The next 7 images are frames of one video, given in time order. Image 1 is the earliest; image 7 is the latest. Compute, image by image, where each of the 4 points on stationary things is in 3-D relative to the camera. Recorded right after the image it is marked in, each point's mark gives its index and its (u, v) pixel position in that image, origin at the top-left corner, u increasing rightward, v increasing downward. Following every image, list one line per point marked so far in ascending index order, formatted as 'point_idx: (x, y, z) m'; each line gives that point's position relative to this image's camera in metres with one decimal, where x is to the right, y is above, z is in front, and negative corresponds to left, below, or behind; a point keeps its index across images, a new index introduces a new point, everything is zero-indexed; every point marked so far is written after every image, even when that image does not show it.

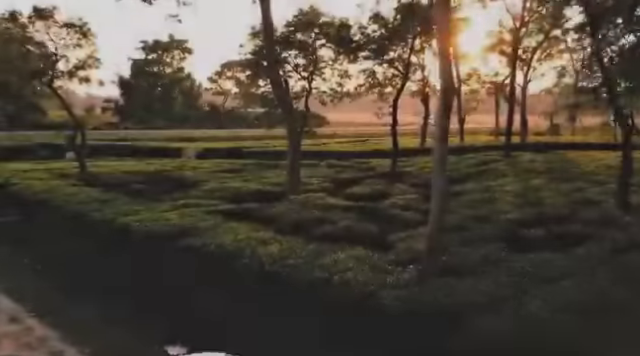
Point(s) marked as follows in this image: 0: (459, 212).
0: (+3.6, -0.9, +14.7) m
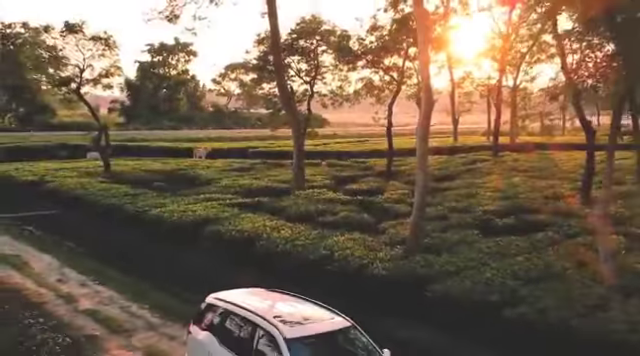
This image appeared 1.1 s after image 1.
0: (+3.7, -0.8, +17.0) m
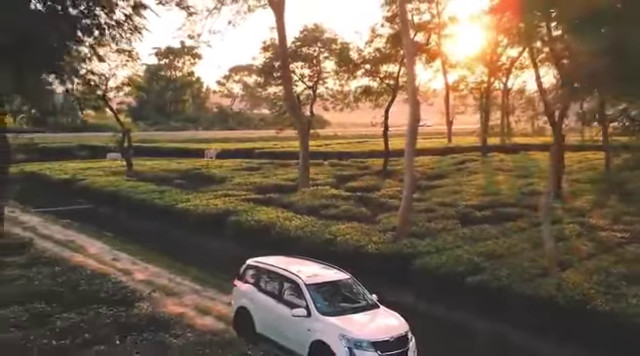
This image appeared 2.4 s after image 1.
0: (+3.8, -0.7, +19.5) m
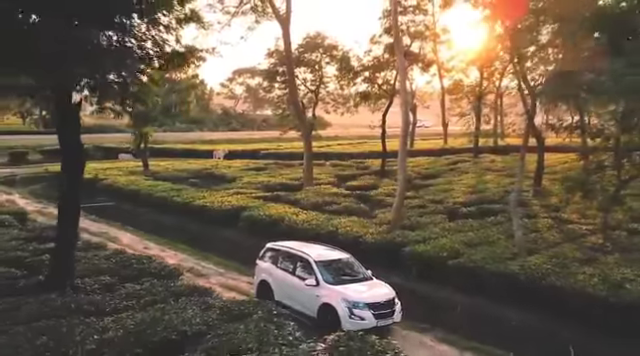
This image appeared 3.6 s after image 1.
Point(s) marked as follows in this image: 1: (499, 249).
0: (+3.9, -0.7, +21.6) m
1: (+4.2, -1.7, +13.6) m
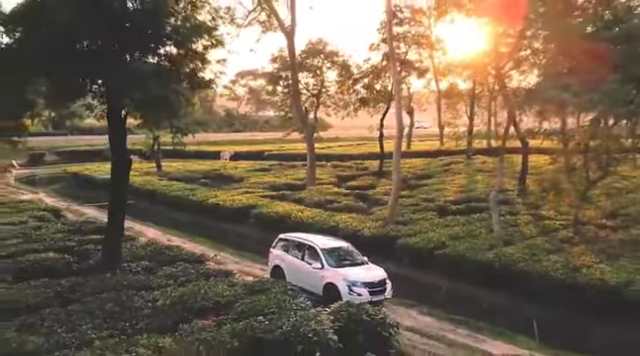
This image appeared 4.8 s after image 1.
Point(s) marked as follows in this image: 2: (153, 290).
0: (+4.0, -0.7, +23.6) m
1: (+4.3, -1.7, +15.5) m
2: (-3.0, -2.0, +10.2) m
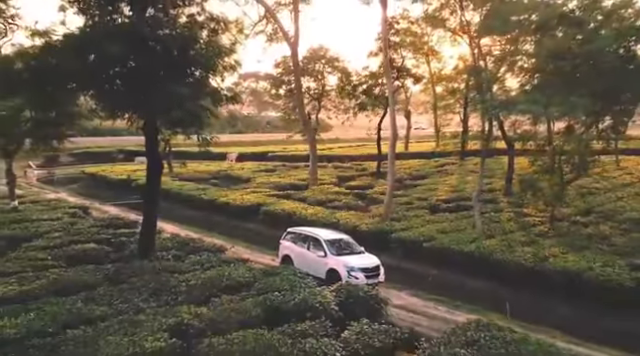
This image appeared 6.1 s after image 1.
0: (+4.1, -0.8, +25.6) m
1: (+4.4, -1.8, +17.6) m
2: (-2.9, -2.0, +12.2) m
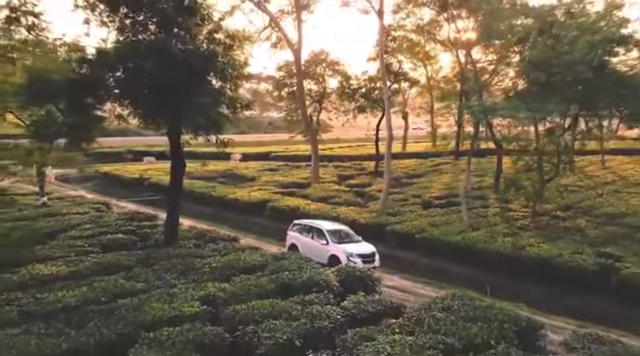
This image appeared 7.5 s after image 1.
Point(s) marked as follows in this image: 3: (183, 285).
0: (+4.2, -0.7, +27.5) m
1: (+4.5, -1.7, +19.5) m
2: (-2.8, -2.0, +14.1) m
3: (-2.8, -2.2, +11.5) m
